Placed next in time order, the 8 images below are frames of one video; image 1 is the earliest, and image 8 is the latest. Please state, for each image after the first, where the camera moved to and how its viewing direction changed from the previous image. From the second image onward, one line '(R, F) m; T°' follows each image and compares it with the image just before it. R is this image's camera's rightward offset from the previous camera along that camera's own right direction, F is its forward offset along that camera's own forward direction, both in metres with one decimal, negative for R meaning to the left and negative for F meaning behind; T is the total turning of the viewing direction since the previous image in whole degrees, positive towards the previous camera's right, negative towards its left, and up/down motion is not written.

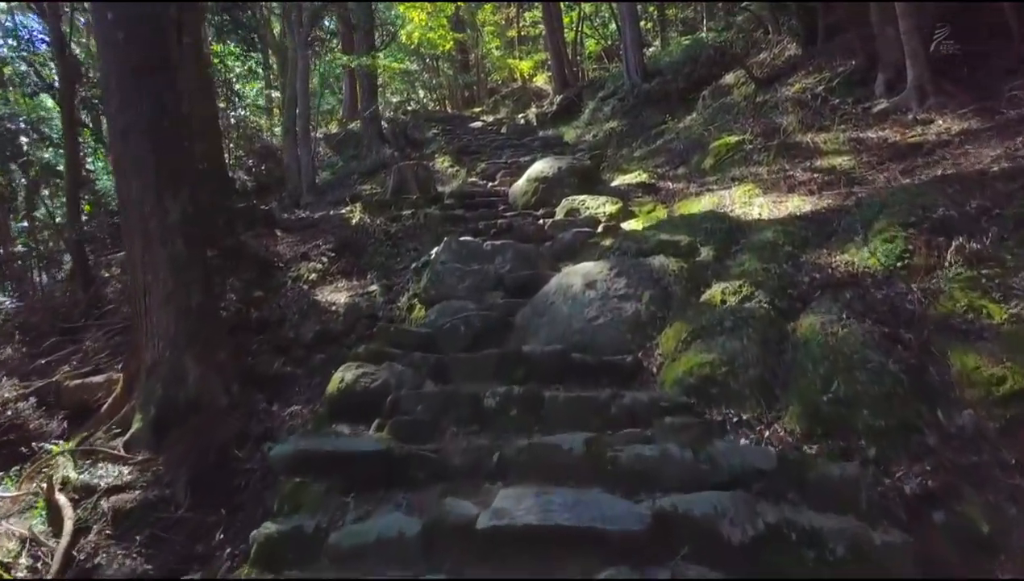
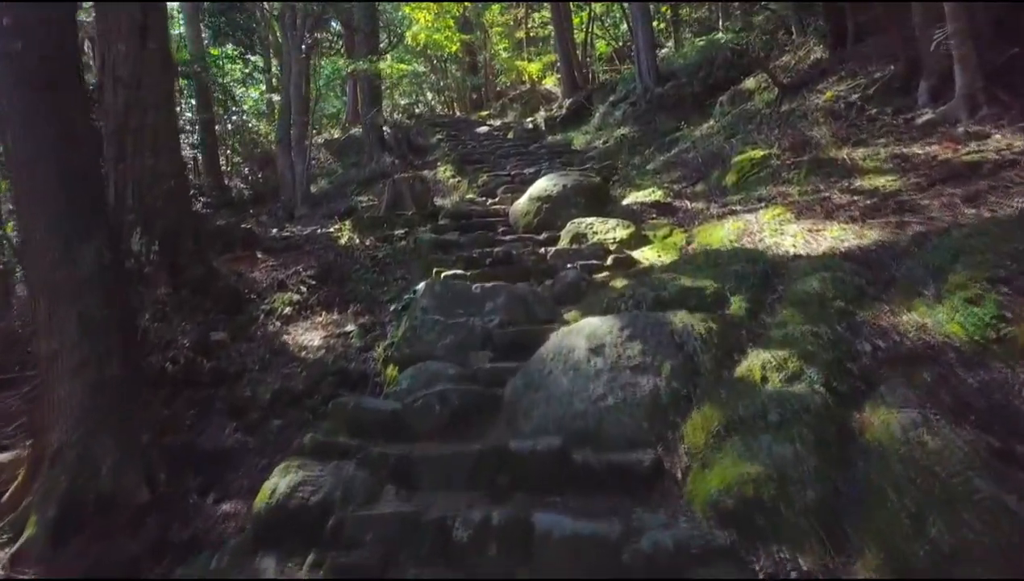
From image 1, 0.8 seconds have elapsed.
(+0.1, +0.8) m; -1°
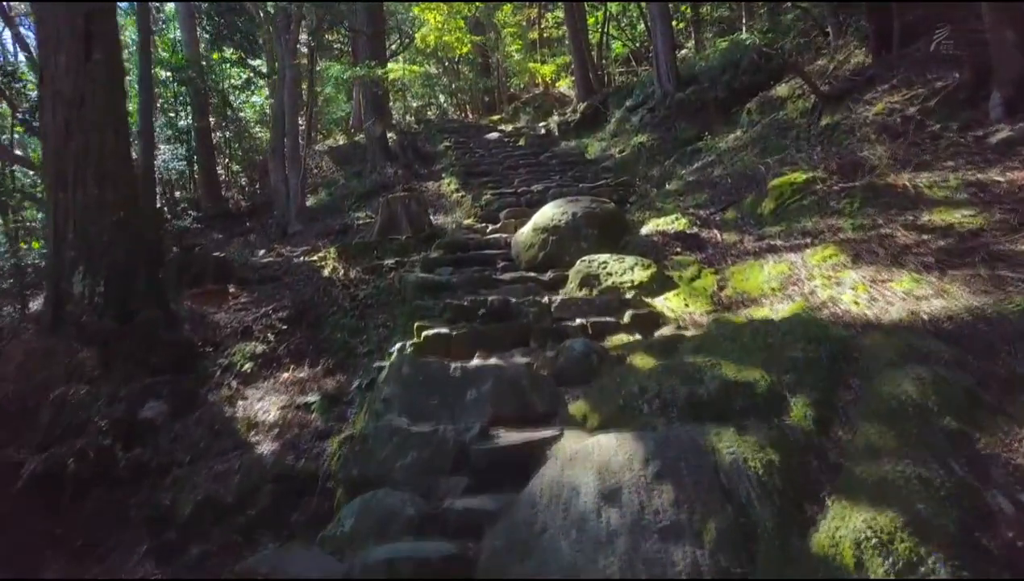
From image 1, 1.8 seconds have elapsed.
(+0.1, +1.0) m; -1°
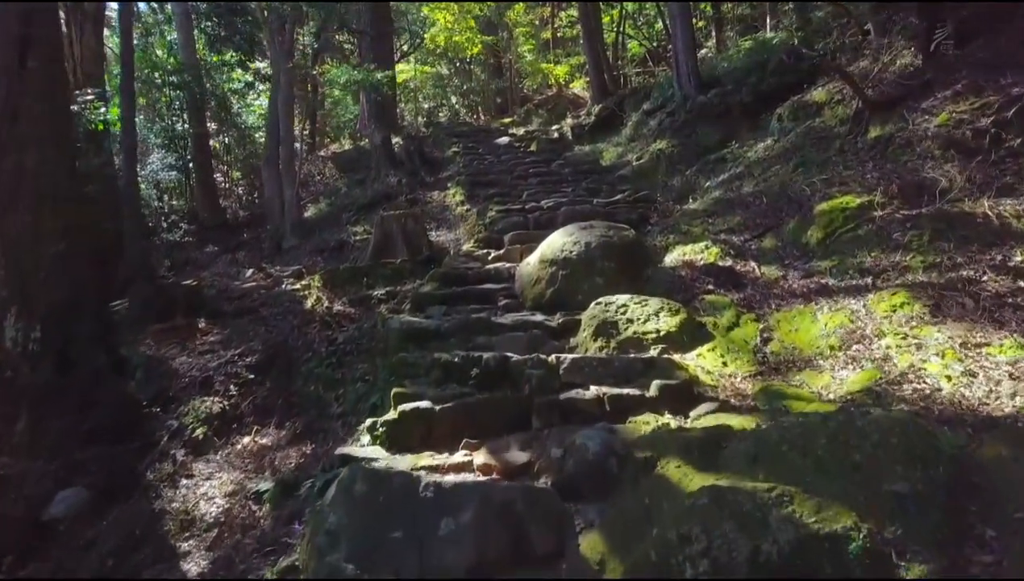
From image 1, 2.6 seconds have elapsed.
(+0.1, +0.9) m; -1°
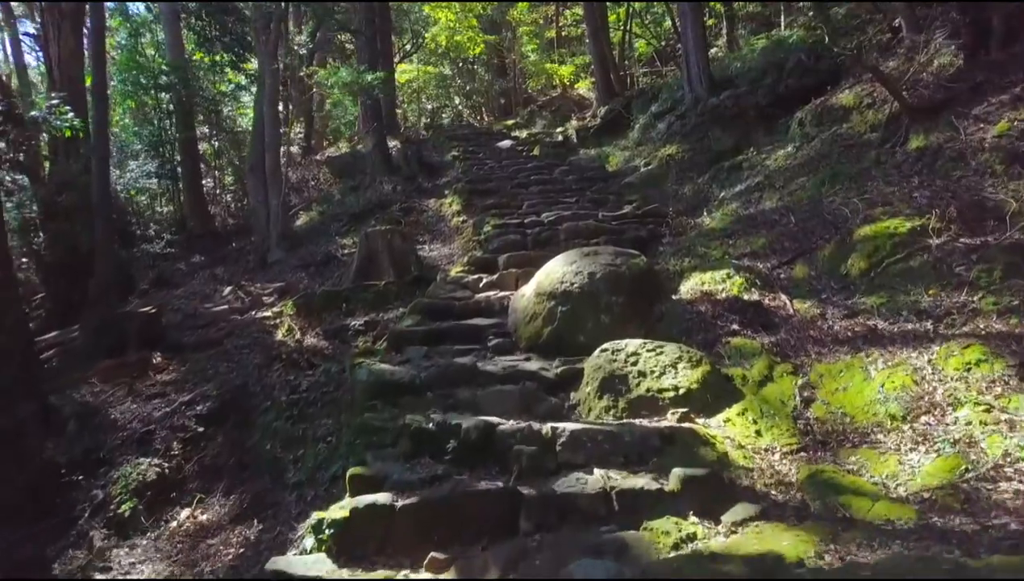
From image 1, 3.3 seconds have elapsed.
(+0.1, +0.8) m; 0°
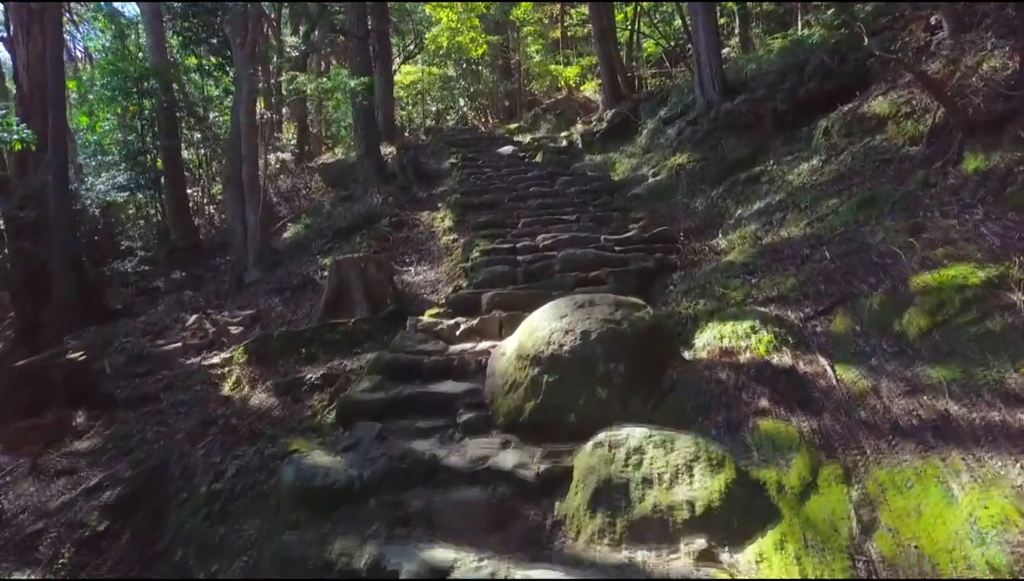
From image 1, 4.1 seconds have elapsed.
(+0.2, +0.9) m; -1°
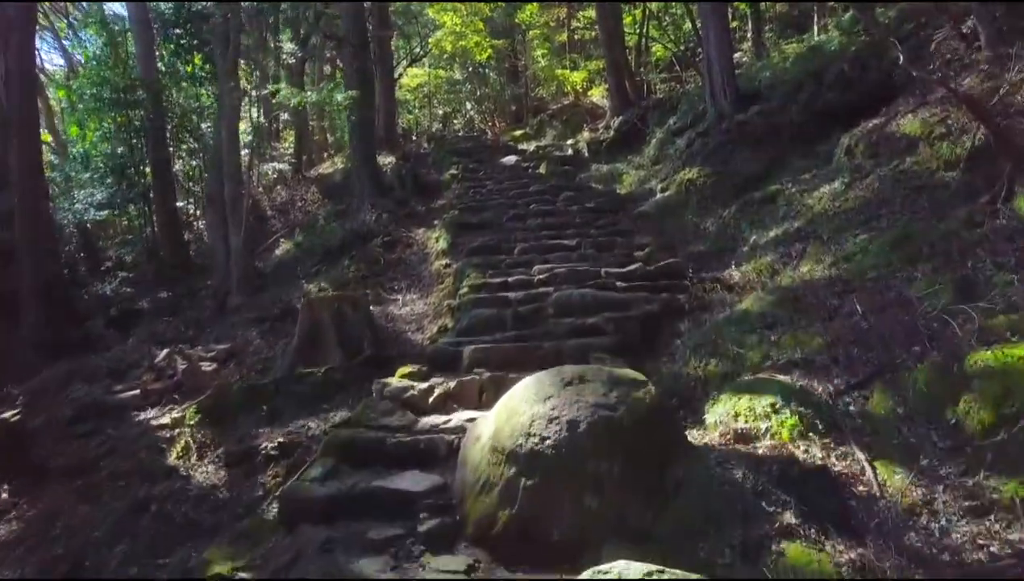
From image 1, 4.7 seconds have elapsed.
(+0.2, +0.7) m; -1°
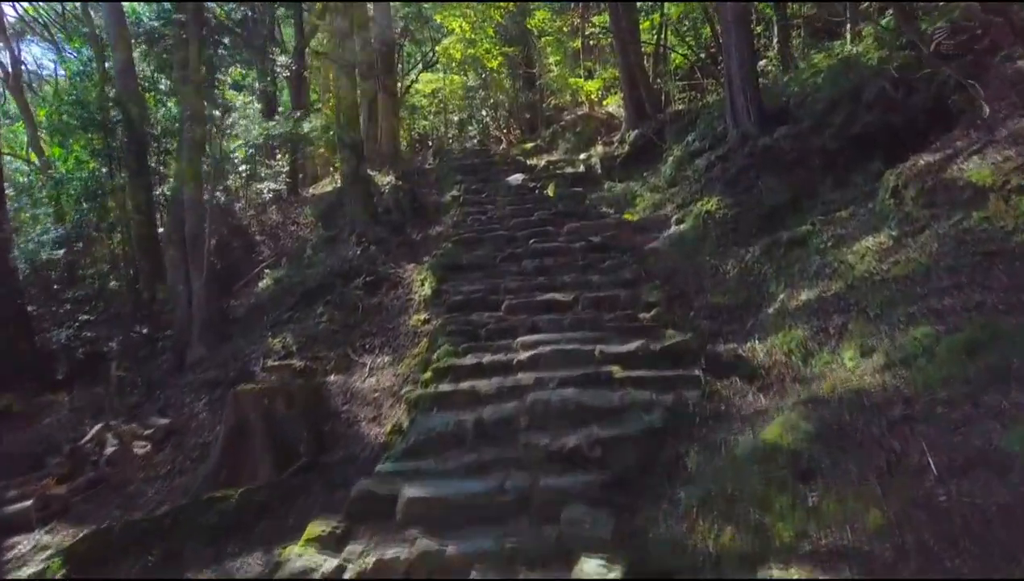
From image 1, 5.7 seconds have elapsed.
(+0.3, +1.2) m; -2°
